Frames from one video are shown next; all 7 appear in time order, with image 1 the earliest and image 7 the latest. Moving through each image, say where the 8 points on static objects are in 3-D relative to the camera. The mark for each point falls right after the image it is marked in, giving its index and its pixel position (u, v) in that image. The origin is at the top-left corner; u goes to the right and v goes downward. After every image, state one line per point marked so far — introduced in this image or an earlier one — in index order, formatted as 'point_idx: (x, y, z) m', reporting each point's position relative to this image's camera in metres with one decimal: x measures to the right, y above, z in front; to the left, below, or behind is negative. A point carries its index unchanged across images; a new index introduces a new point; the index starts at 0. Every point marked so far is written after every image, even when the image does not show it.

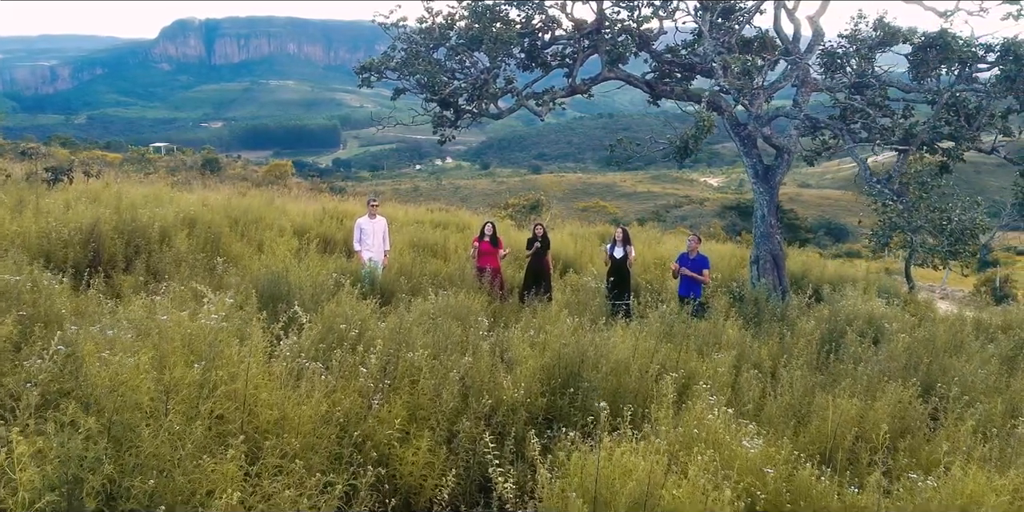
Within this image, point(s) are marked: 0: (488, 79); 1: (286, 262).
0: (-0.2, +1.8, +8.5) m
1: (-1.7, -0.1, +6.2) m
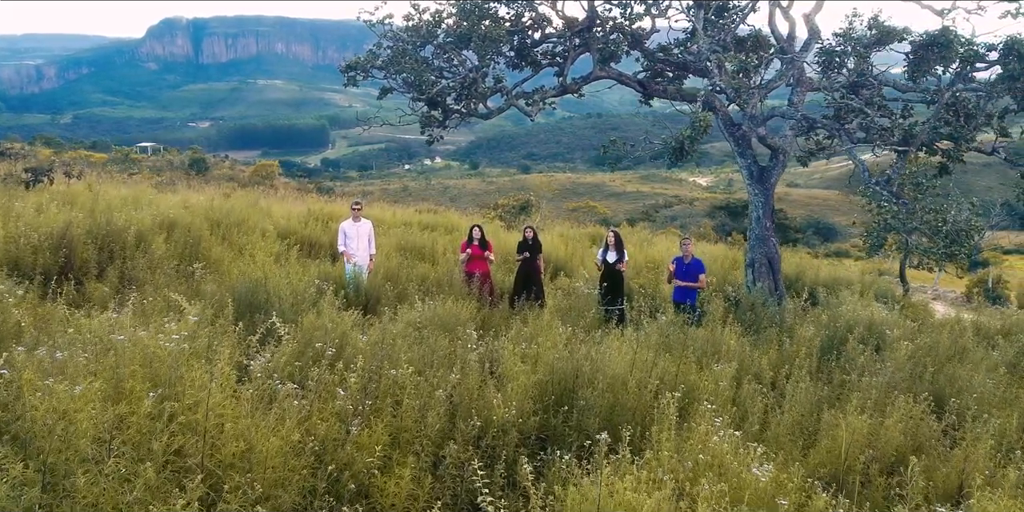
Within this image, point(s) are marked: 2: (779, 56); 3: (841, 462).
0: (-0.3, +1.8, +8.3) m
1: (-1.8, -0.1, +5.9) m
2: (+2.7, +2.0, +8.3) m
3: (+1.3, -0.8, +3.2) m
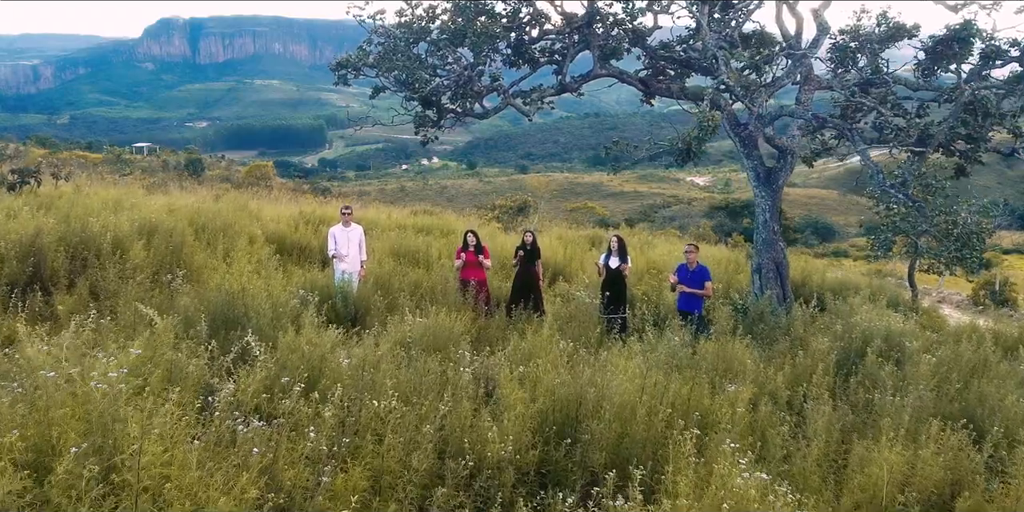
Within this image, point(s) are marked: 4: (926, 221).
0: (-0.4, +1.7, +7.9) m
1: (-1.8, -0.2, +5.6) m
2: (+2.6, +1.9, +8.0) m
3: (+1.2, -0.8, +2.9) m
4: (+3.1, +0.3, +6.3) m
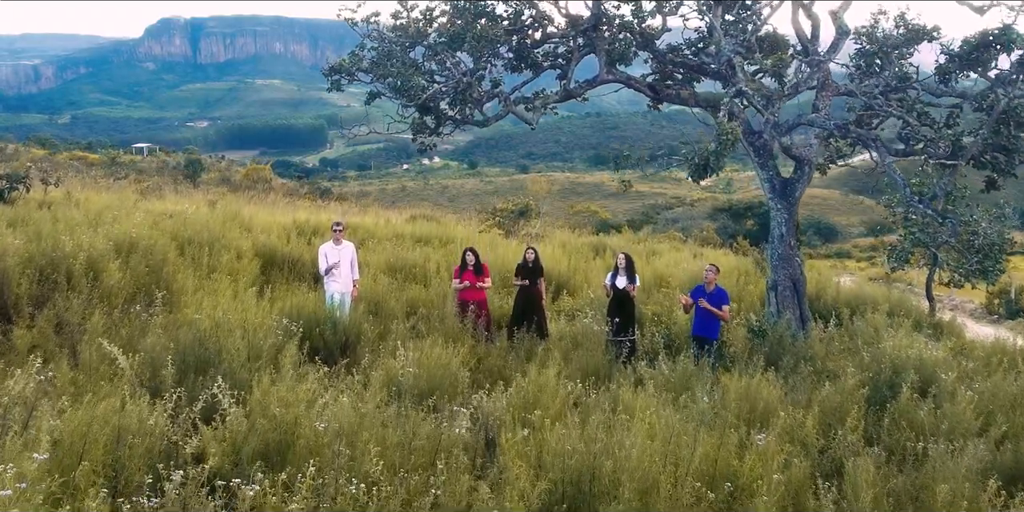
0: (-0.4, +1.6, +7.5) m
1: (-1.8, -0.3, +5.1) m
2: (+2.6, +1.8, +7.5) m
3: (+1.3, -1.0, +2.4) m
4: (+3.1, +0.1, +5.9) m
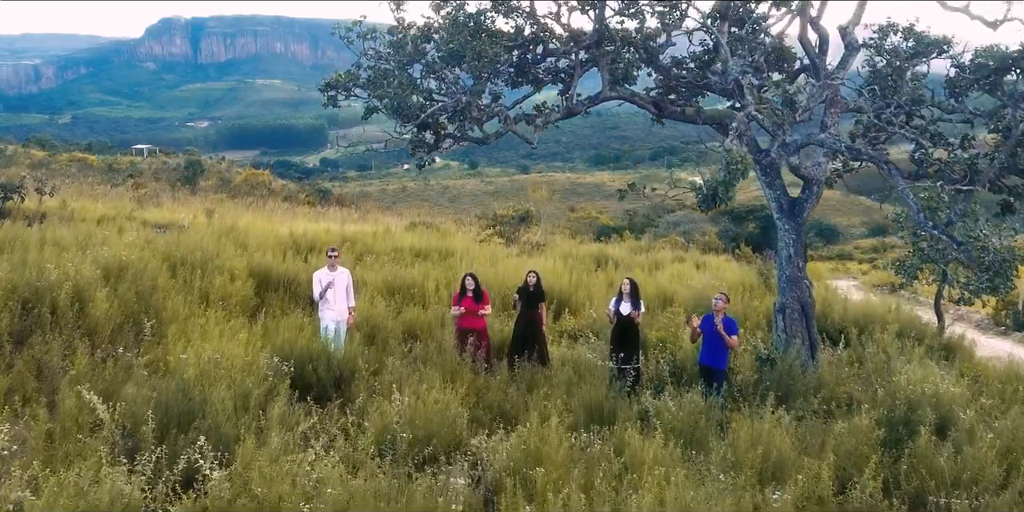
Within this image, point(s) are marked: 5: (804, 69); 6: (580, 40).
0: (-0.4, +1.4, +7.3) m
1: (-1.8, -0.5, +4.9) m
2: (+2.6, +1.6, +7.3) m
3: (+1.3, -1.2, +2.2) m
4: (+3.1, -0.1, +5.7) m
5: (+2.7, +1.8, +7.9) m
6: (+0.6, +2.0, +7.7) m
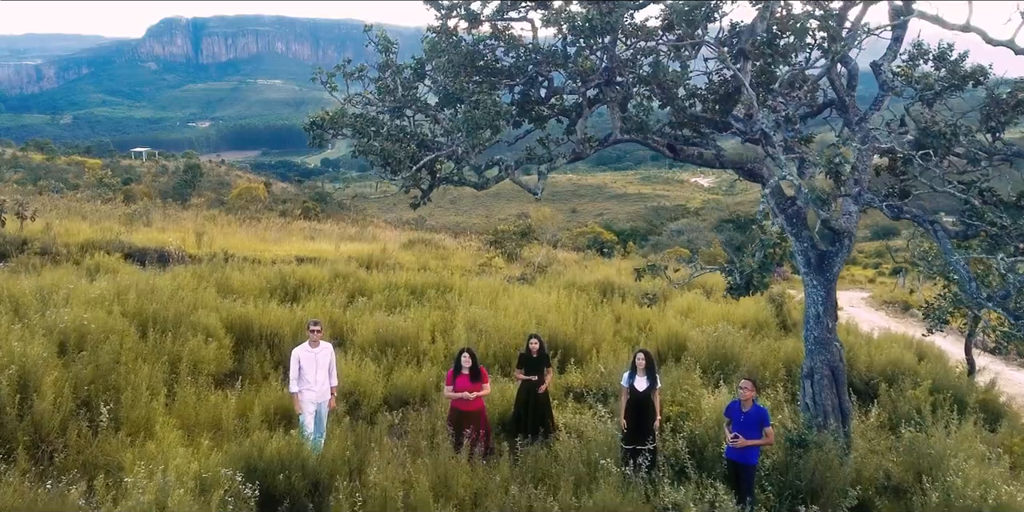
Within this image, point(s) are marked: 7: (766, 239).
0: (-0.3, +0.9, +6.6) m
1: (-1.7, -1.0, +4.3) m
2: (+2.7, +1.1, +6.6) m
3: (+1.3, -1.7, +1.5) m
4: (+3.2, -0.6, +5.0) m
5: (+2.7, +1.3, +7.2) m
6: (+0.6, +1.5, +7.0) m
7: (+1.5, +0.1, +5.1) m
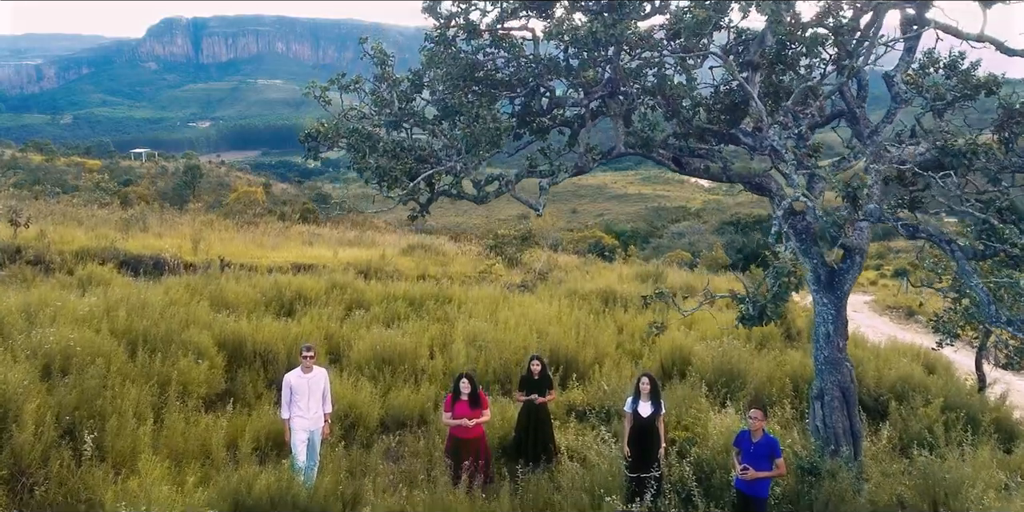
0: (-0.3, +0.7, +6.4) m
1: (-1.7, -1.2, +4.1) m
2: (+2.7, +0.9, +6.4) m
3: (+1.3, -1.8, +1.3) m
4: (+3.2, -0.7, +4.8) m
5: (+2.7, +1.2, +7.0) m
6: (+0.6, +1.3, +6.8) m
7: (+1.5, 0.0, +4.9) m
